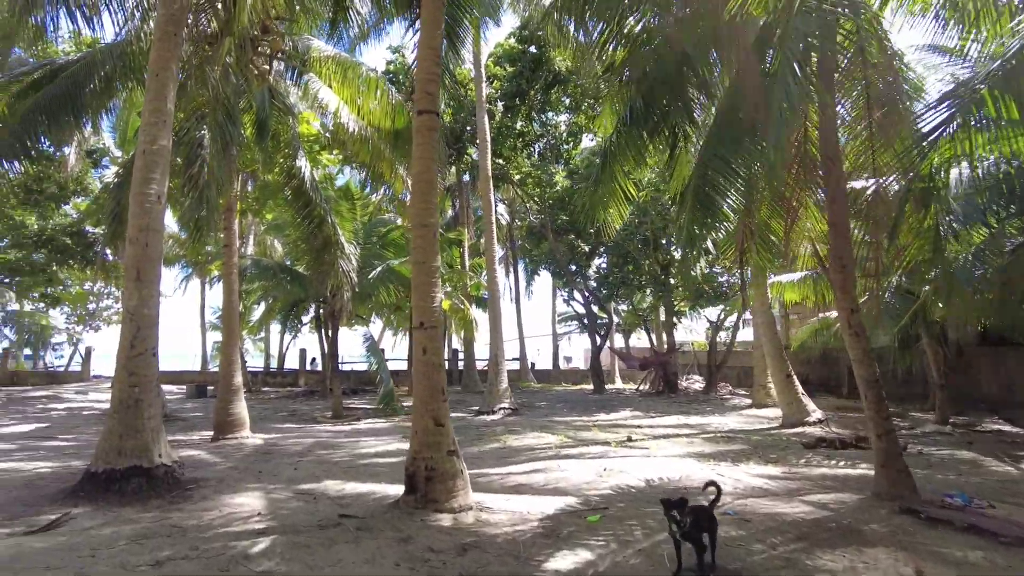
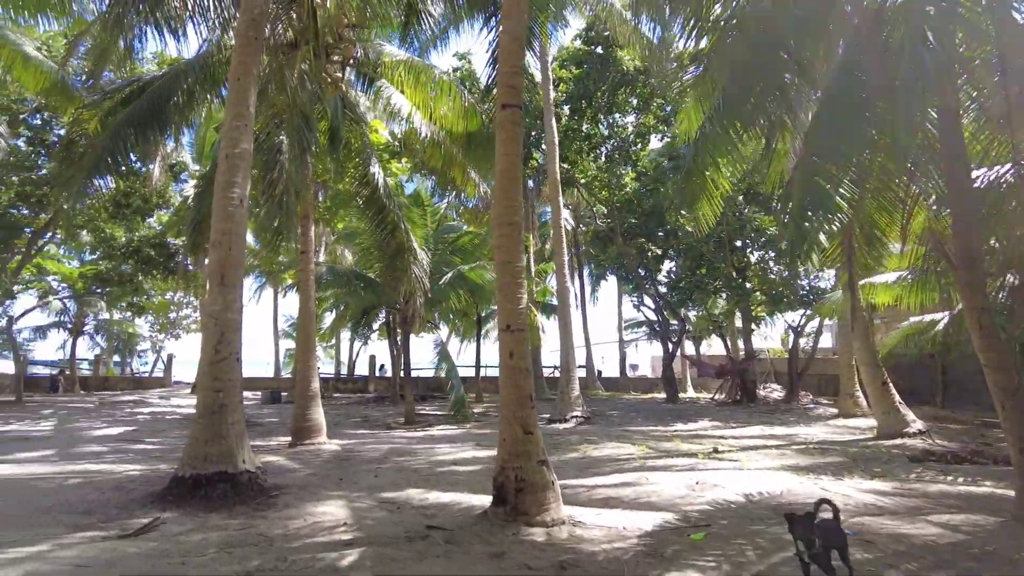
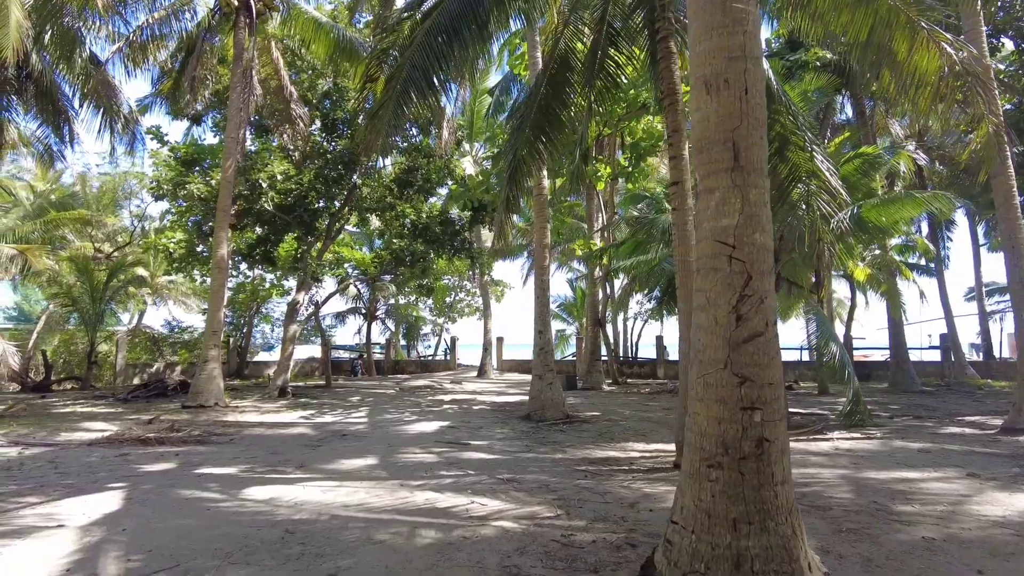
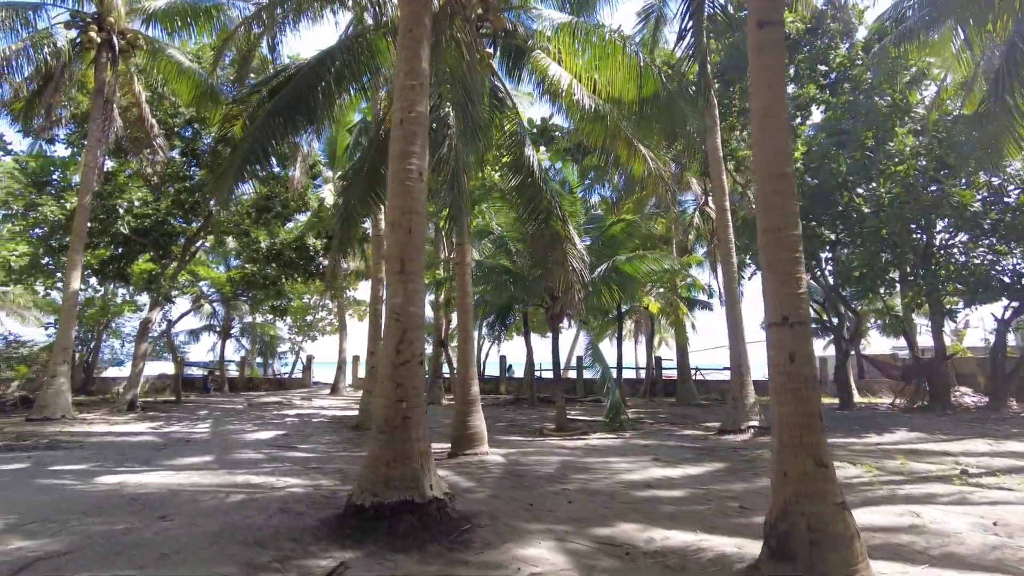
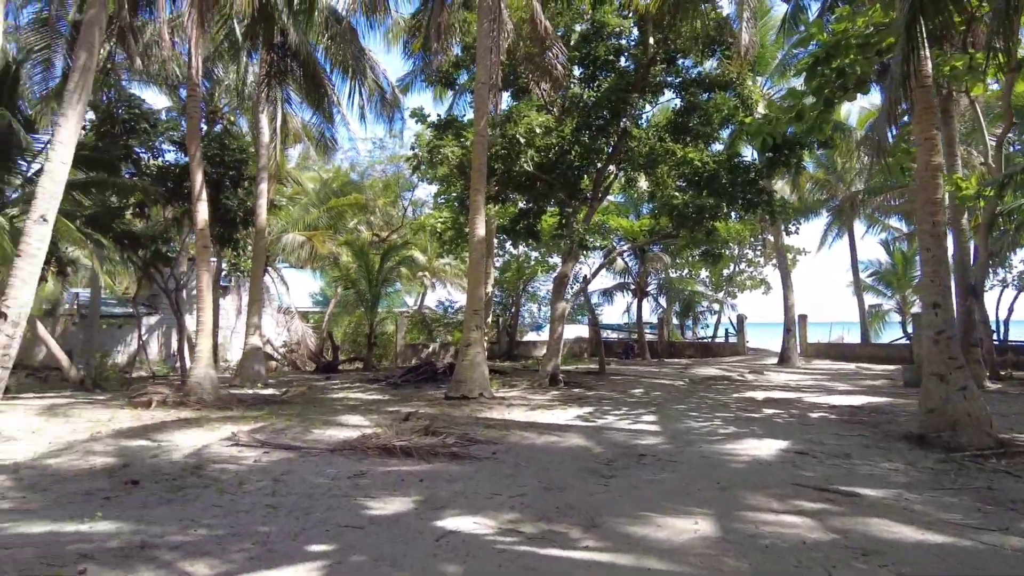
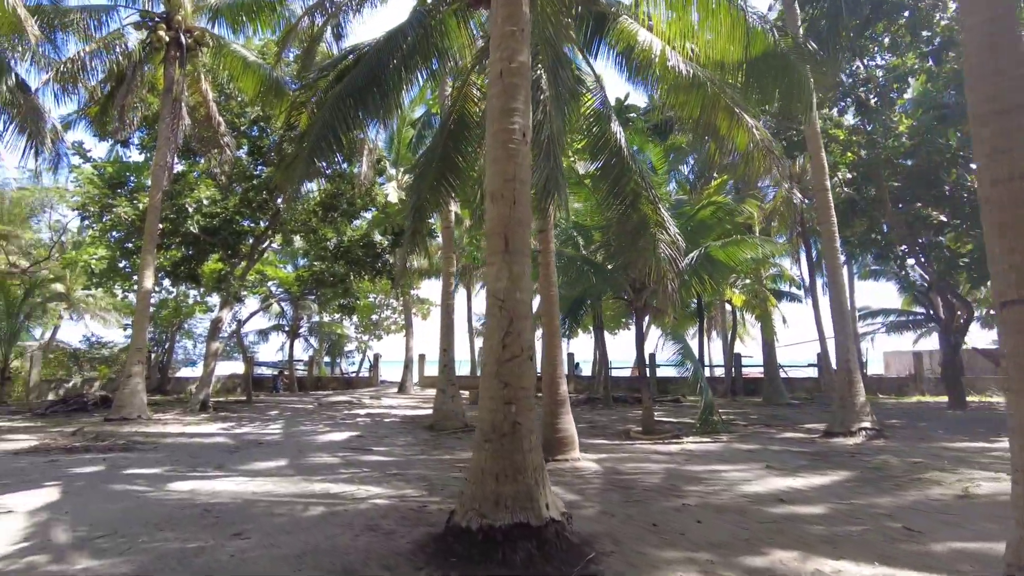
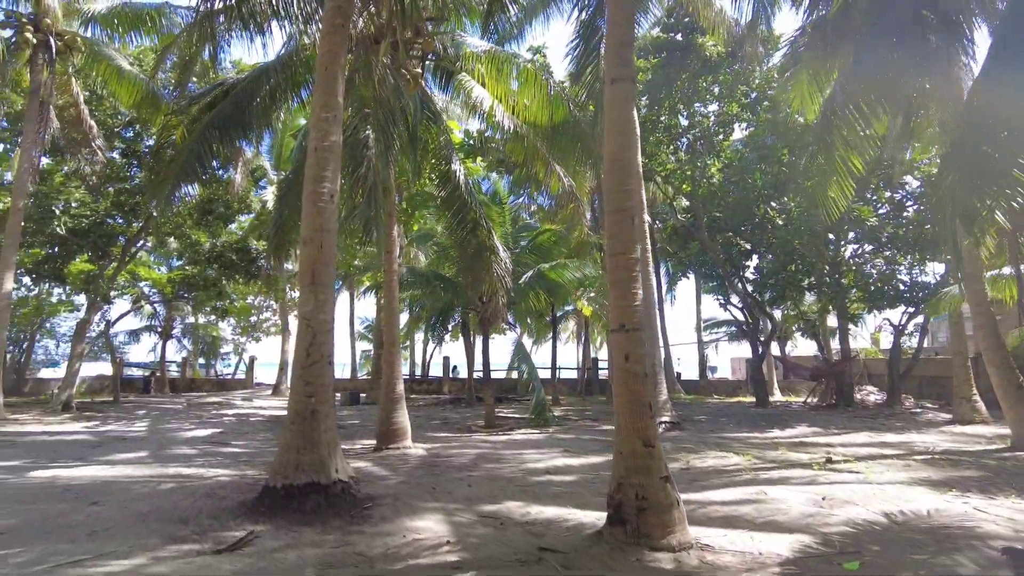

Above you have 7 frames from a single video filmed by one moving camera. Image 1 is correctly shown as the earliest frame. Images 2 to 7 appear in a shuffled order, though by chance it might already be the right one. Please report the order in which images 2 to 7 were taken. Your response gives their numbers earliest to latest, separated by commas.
2, 7, 4, 6, 3, 5
